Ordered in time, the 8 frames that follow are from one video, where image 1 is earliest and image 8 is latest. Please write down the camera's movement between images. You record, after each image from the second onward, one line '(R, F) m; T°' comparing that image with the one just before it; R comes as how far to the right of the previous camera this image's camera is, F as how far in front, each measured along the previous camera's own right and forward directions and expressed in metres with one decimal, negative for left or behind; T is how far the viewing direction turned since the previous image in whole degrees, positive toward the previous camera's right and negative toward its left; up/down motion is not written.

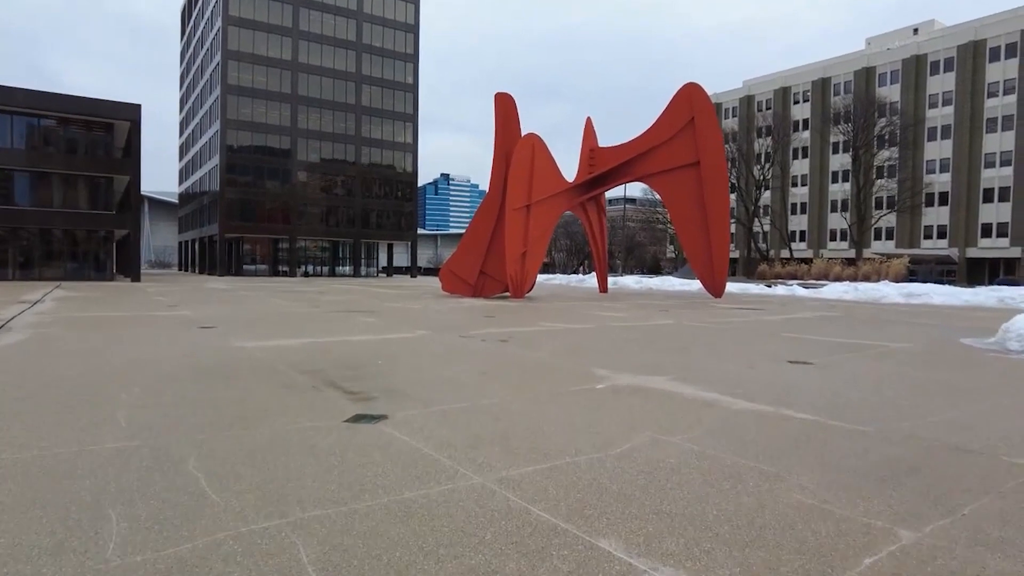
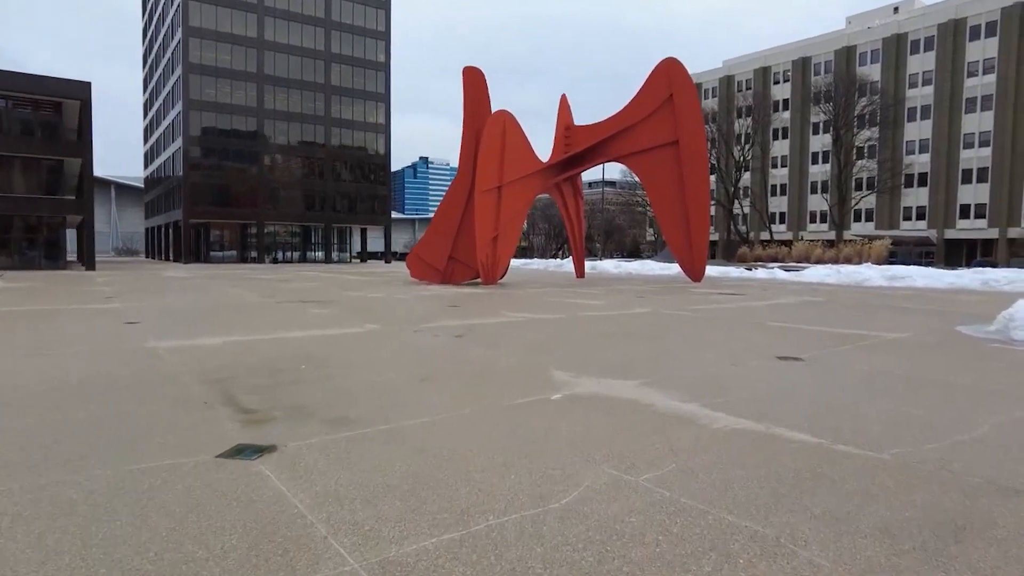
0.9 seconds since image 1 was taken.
(+0.4, +1.1) m; +2°
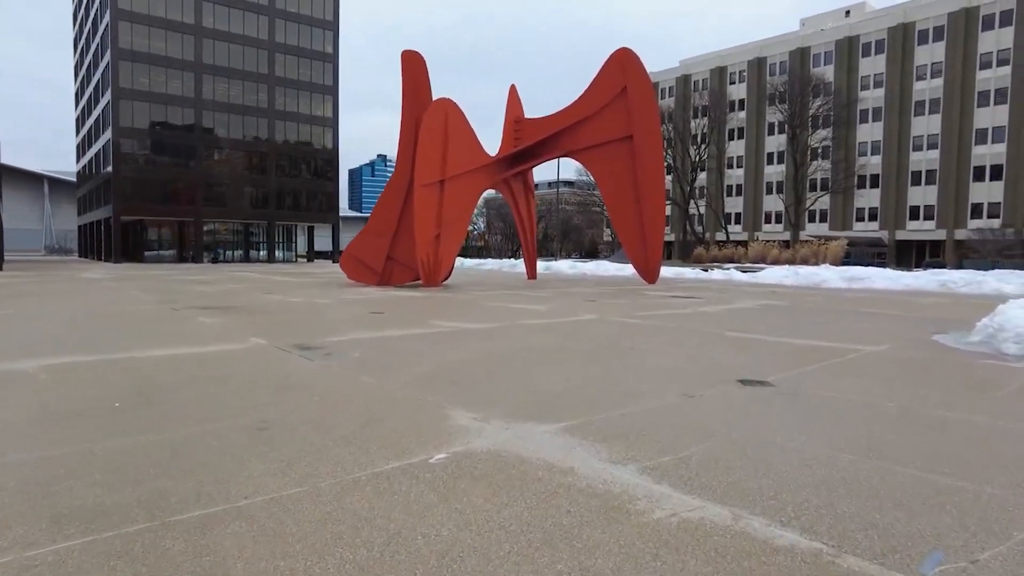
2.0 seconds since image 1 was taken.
(+0.5, +1.5) m; +4°
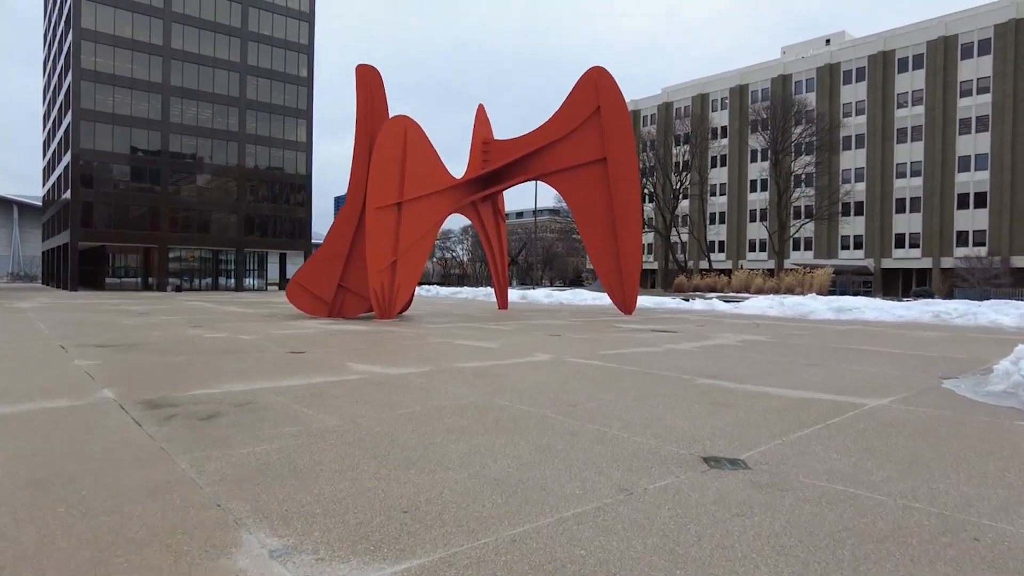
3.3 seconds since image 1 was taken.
(+0.7, +1.6) m; +1°
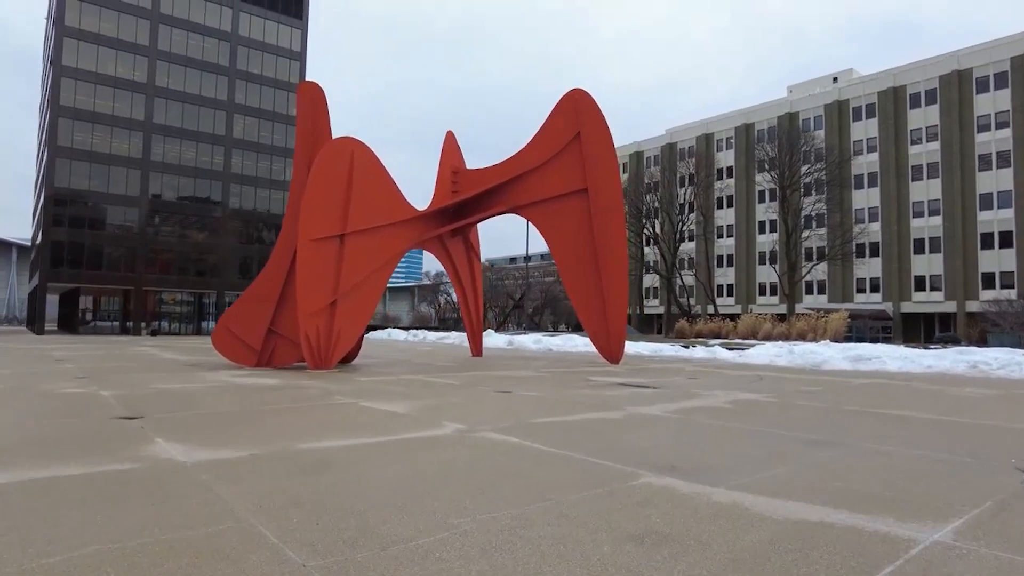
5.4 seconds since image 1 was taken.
(+1.3, +2.6) m; -1°
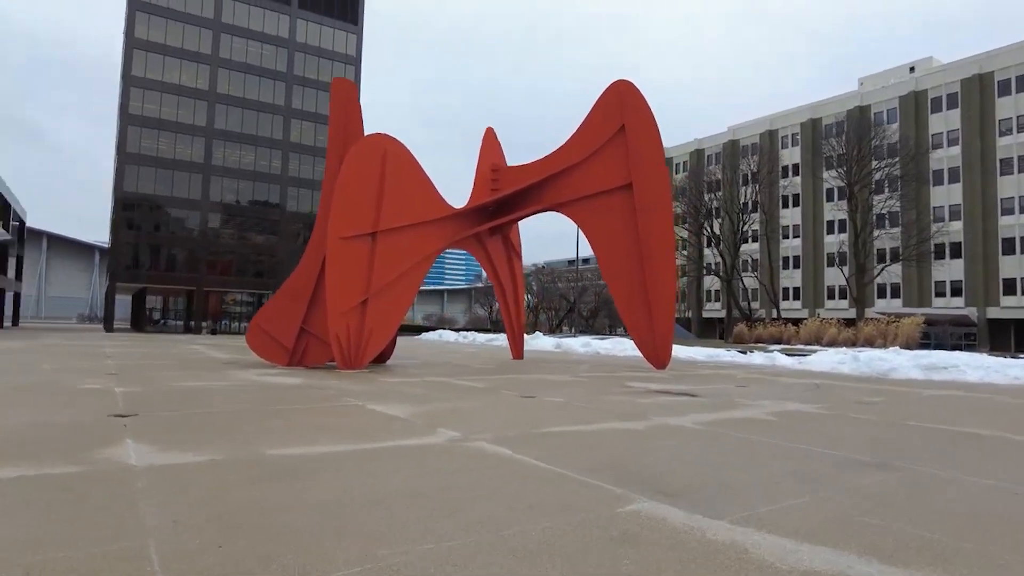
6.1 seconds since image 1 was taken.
(+0.6, +0.7) m; -5°
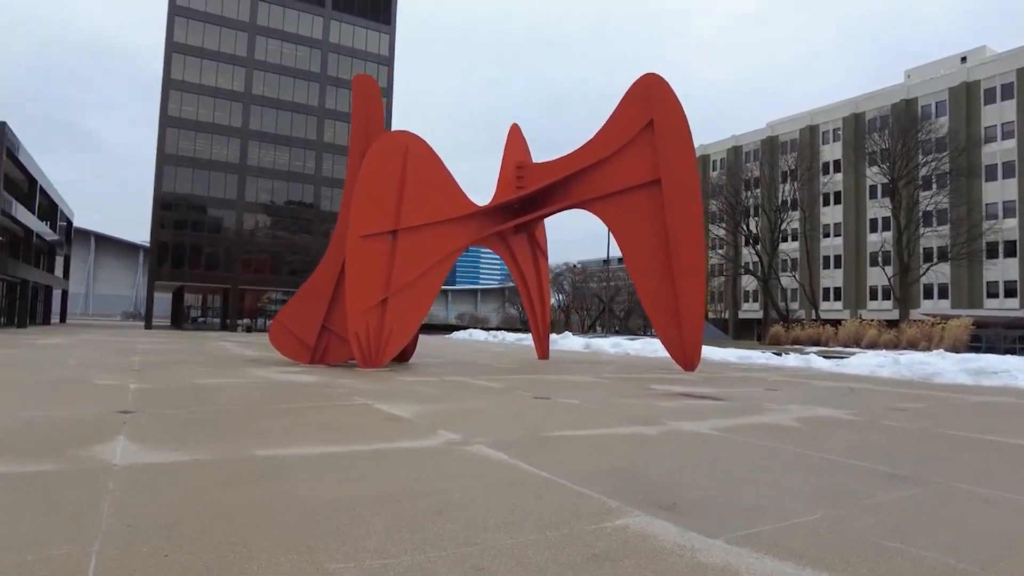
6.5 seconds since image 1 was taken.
(+0.3, +0.3) m; -3°
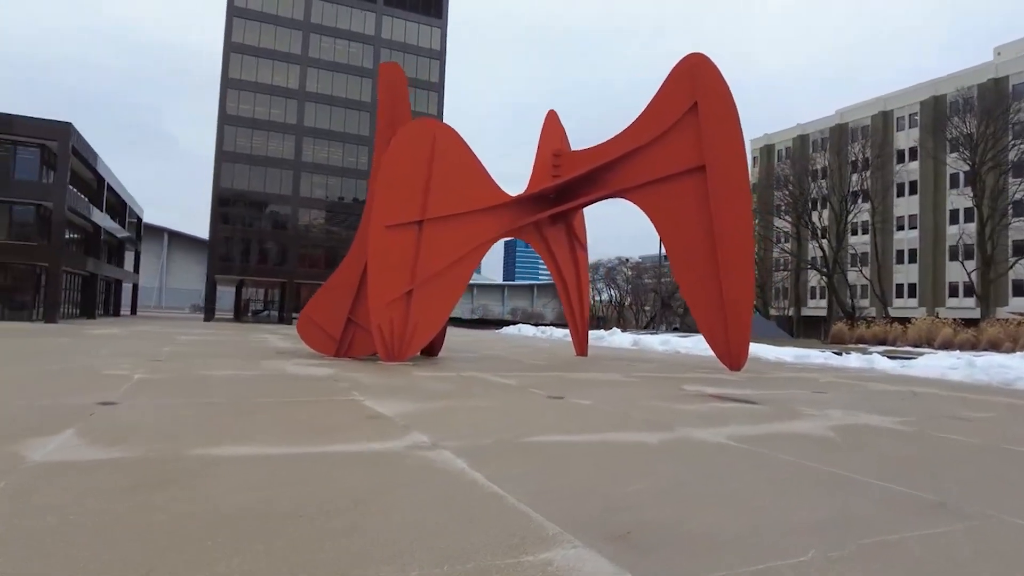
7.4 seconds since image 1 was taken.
(+0.8, +0.7) m; -6°
